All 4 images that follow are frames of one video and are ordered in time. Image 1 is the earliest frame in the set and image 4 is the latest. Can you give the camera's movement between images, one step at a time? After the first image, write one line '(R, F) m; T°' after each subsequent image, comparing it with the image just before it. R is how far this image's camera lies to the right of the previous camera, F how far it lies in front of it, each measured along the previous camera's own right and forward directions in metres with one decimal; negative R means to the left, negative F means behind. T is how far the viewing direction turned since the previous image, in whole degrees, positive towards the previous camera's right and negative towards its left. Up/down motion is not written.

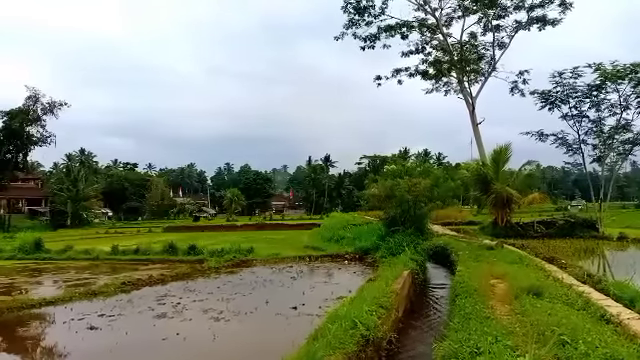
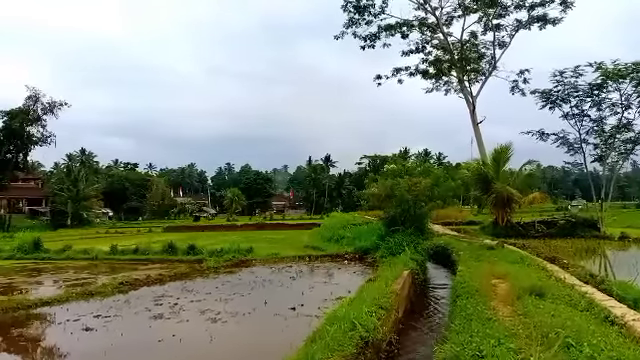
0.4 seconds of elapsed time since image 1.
(0.0, +0.1) m; 0°
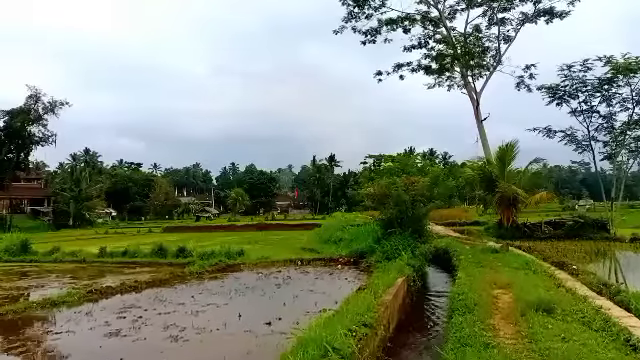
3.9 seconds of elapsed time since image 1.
(+0.4, +1.0) m; -1°
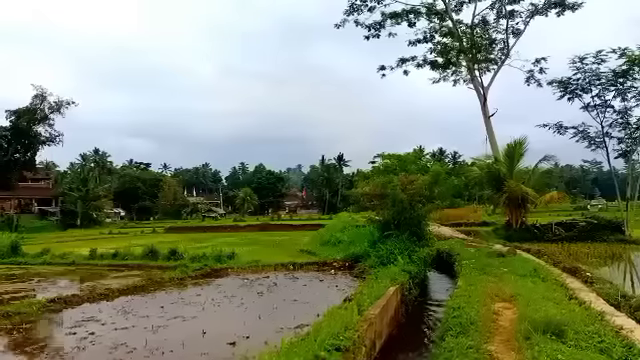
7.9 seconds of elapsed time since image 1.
(+0.5, +1.0) m; -1°
